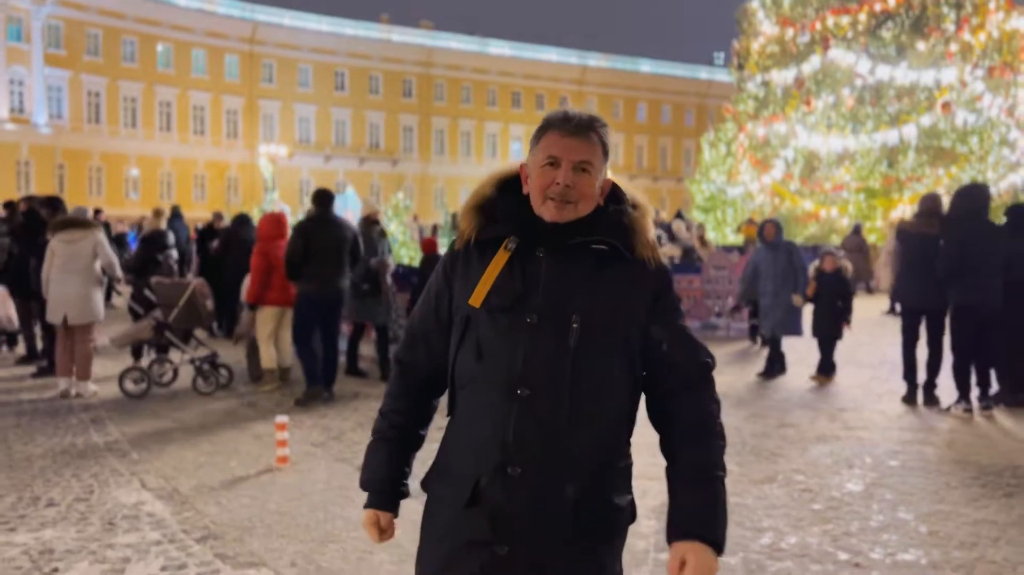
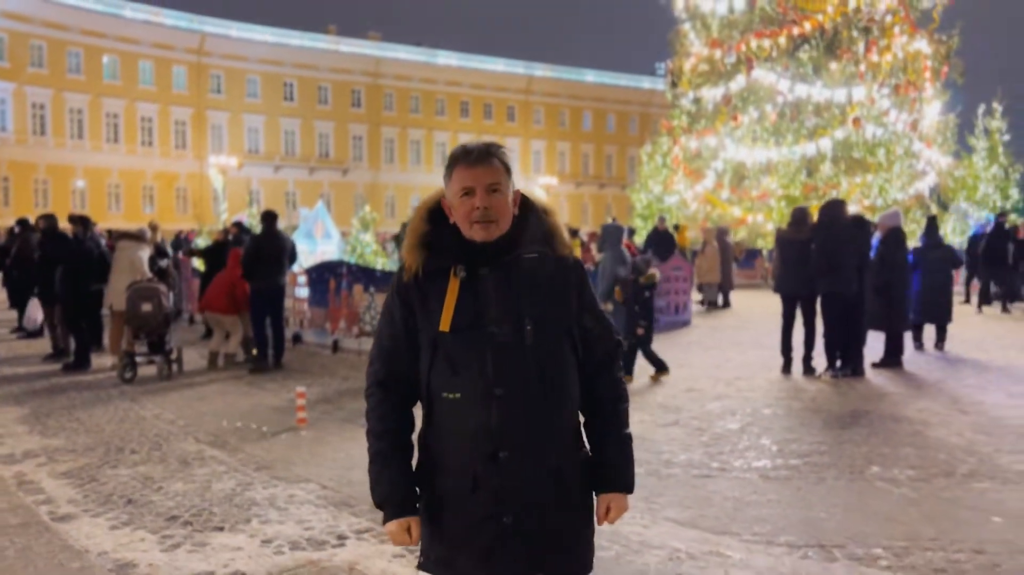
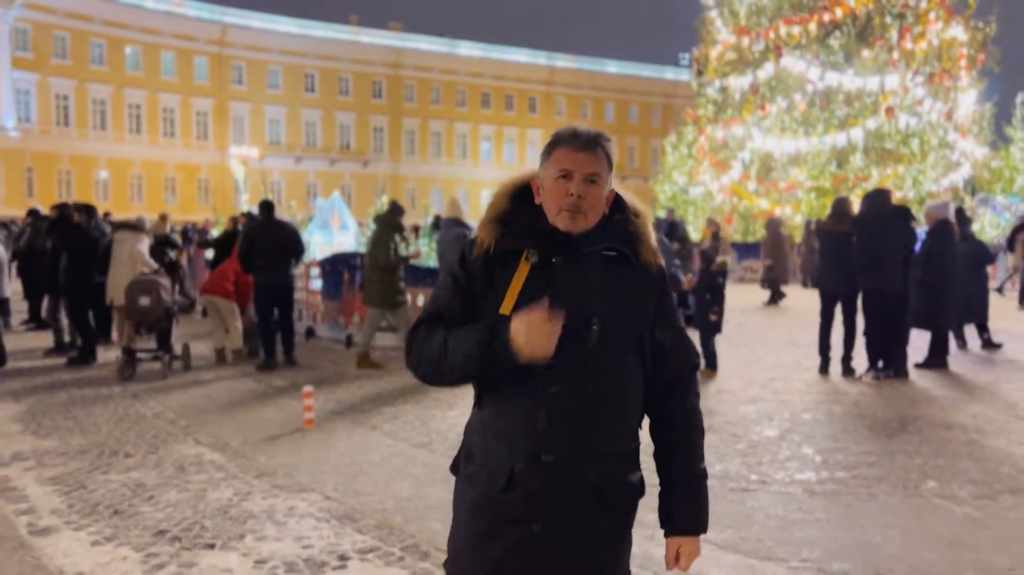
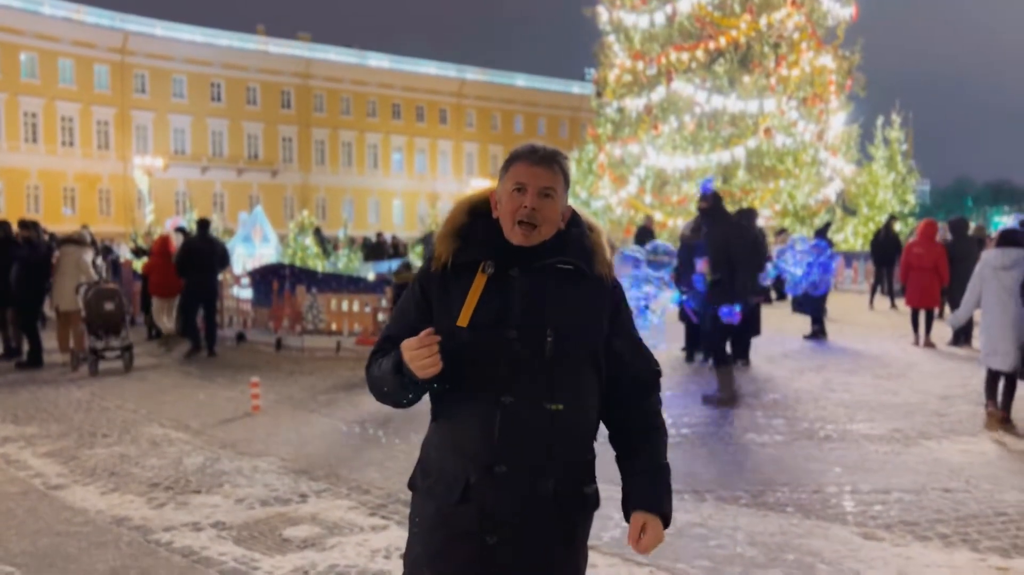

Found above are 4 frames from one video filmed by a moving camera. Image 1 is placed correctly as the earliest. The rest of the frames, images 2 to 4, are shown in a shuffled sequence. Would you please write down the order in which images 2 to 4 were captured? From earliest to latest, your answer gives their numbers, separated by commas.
3, 2, 4
